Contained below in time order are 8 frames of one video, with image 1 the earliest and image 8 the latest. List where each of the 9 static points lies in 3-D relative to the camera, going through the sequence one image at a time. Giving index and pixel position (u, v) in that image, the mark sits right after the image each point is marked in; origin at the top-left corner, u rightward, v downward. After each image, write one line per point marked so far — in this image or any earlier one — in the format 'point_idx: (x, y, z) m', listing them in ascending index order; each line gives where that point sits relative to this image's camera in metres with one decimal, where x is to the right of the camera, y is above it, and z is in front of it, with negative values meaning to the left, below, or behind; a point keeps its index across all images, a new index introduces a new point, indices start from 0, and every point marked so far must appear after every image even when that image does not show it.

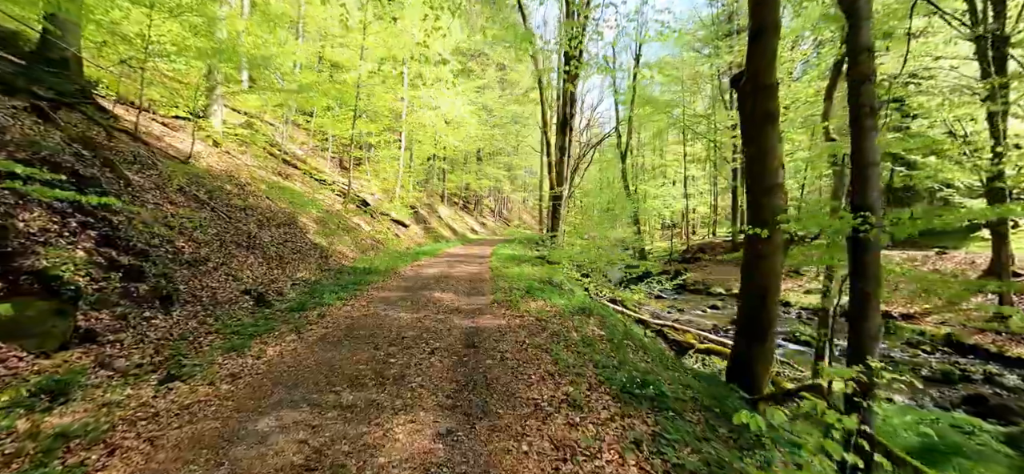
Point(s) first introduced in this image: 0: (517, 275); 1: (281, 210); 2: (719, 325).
0: (+0.2, -1.2, +12.8) m
1: (-7.8, +0.9, +14.1) m
2: (+9.1, -3.8, +18.2) m
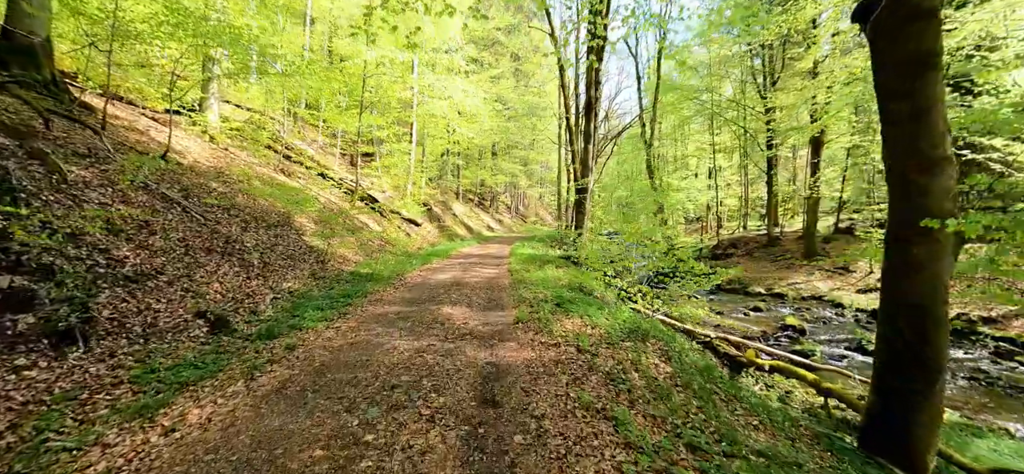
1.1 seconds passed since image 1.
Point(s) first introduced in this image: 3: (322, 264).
0: (+0.8, -1.1, +10.9) m
1: (-7.1, +0.8, +12.6) m
2: (+9.9, -3.6, +16.0) m
3: (-4.8, -0.8, +11.1) m
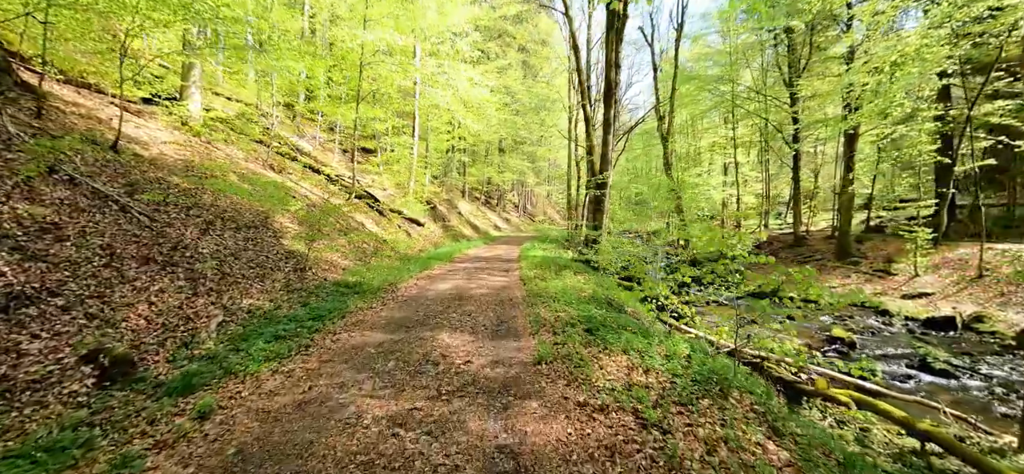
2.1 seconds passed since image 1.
0: (+1.1, -1.2, +9.2) m
1: (-6.8, +0.8, +10.9) m
2: (+10.3, -3.7, +14.1) m
3: (-4.5, -0.9, +9.4) m
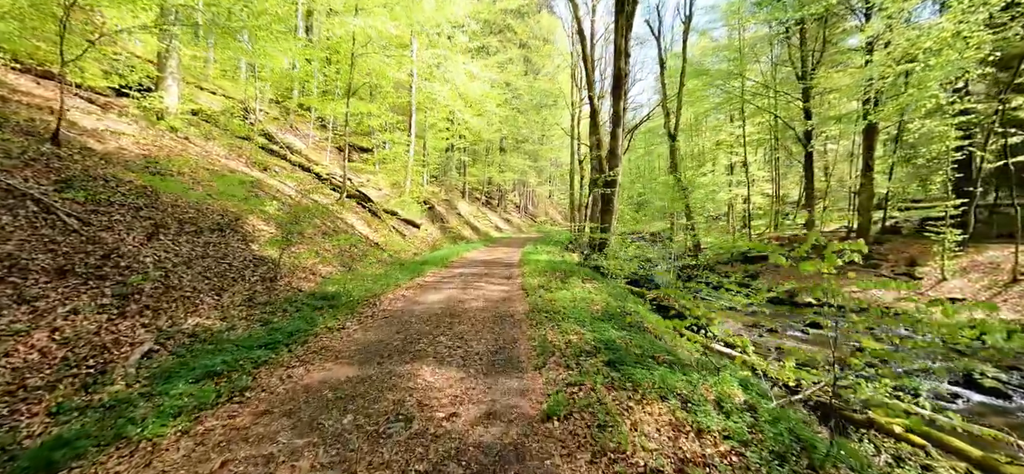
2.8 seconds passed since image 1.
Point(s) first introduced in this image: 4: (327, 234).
0: (+1.1, -1.3, +7.9) m
1: (-6.8, +0.7, +9.7) m
2: (+10.3, -3.7, +12.8) m
3: (-4.5, -1.0, +8.1) m
4: (-5.7, +0.1, +12.8) m
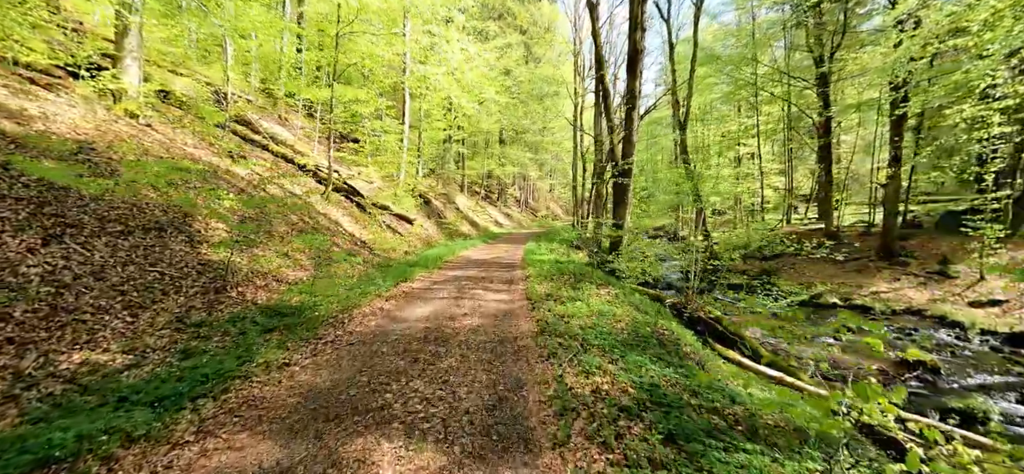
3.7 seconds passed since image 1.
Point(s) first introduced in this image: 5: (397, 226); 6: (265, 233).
0: (+1.2, -1.3, +6.4) m
1: (-6.7, +0.7, +8.1) m
2: (+10.4, -3.7, +11.3) m
3: (-4.5, -1.0, +6.6) m
4: (-5.6, +0.1, +11.2) m
5: (-5.4, +0.5, +19.6) m
6: (-5.8, +0.1, +9.8) m
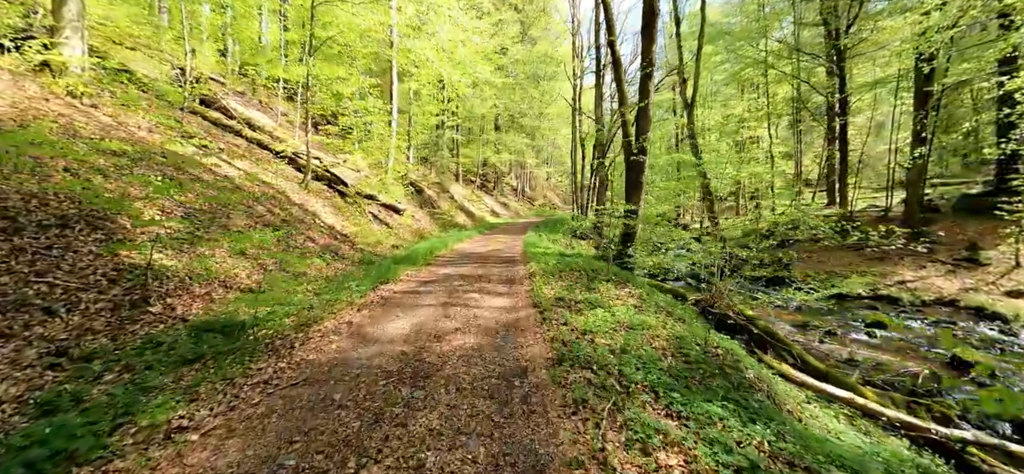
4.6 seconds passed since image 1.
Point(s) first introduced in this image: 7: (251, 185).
0: (+1.2, -1.2, +4.9) m
1: (-6.7, +0.7, +6.6) m
2: (+10.4, -3.3, +10.0) m
3: (-4.4, -1.0, +5.1) m
4: (-5.6, +0.3, +9.7) m
5: (-5.5, +0.9, +18.1) m
6: (-5.8, +0.2, +8.2) m
7: (-7.3, +1.5, +11.6) m
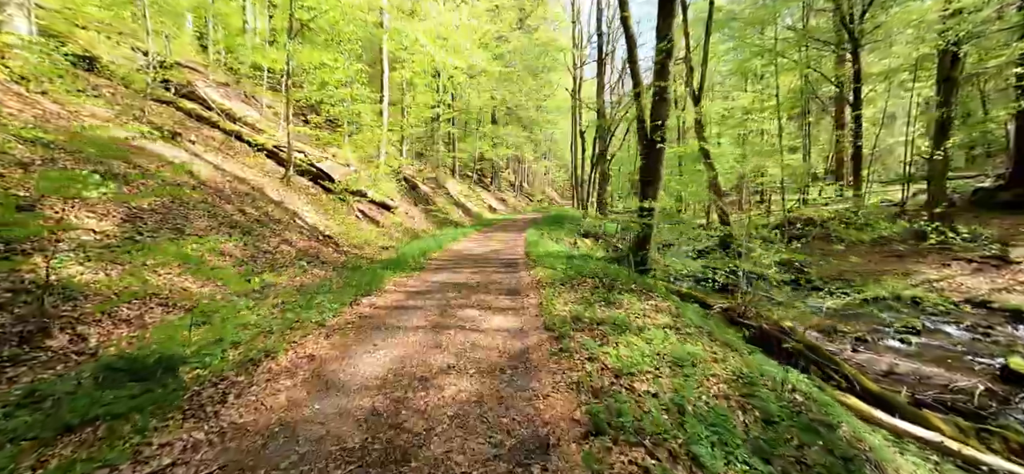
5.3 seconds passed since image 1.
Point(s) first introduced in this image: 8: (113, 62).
0: (+1.3, -1.3, +3.7) m
1: (-6.6, +0.6, +5.3) m
2: (+10.5, -3.3, +8.9) m
3: (-4.3, -1.1, +3.8) m
4: (-5.6, +0.2, +8.4) m
5: (-5.5, +0.9, +16.8) m
6: (-5.7, +0.1, +7.0) m
7: (-7.3, +1.4, +10.4) m
8: (-13.6, +5.9, +14.1) m
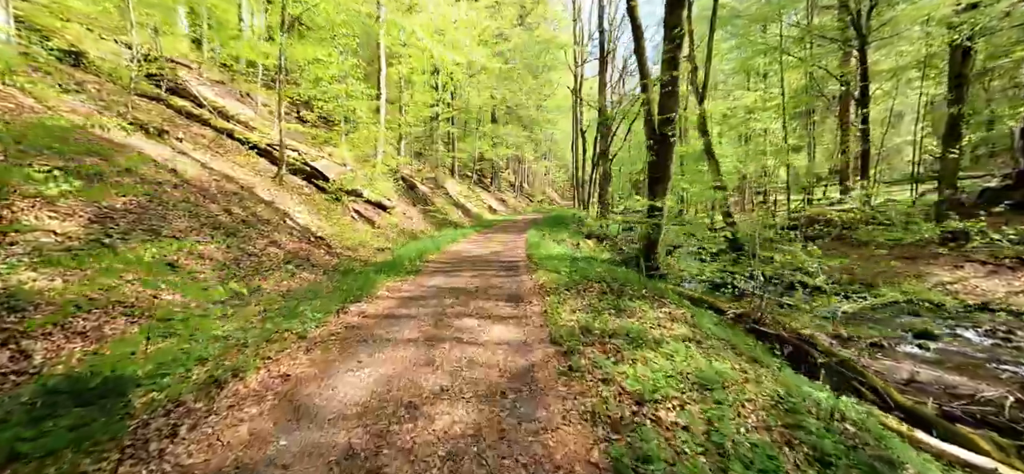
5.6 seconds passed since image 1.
0: (+1.3, -1.3, +3.2) m
1: (-6.6, +0.6, +4.8) m
2: (+10.5, -3.3, +8.4) m
3: (-4.3, -1.1, +3.3) m
4: (-5.6, +0.2, +7.9) m
5: (-5.5, +0.9, +16.3) m
6: (-5.7, +0.1, +6.5) m
7: (-7.3, +1.4, +9.9) m
8: (-13.5, +5.9, +13.6) m
